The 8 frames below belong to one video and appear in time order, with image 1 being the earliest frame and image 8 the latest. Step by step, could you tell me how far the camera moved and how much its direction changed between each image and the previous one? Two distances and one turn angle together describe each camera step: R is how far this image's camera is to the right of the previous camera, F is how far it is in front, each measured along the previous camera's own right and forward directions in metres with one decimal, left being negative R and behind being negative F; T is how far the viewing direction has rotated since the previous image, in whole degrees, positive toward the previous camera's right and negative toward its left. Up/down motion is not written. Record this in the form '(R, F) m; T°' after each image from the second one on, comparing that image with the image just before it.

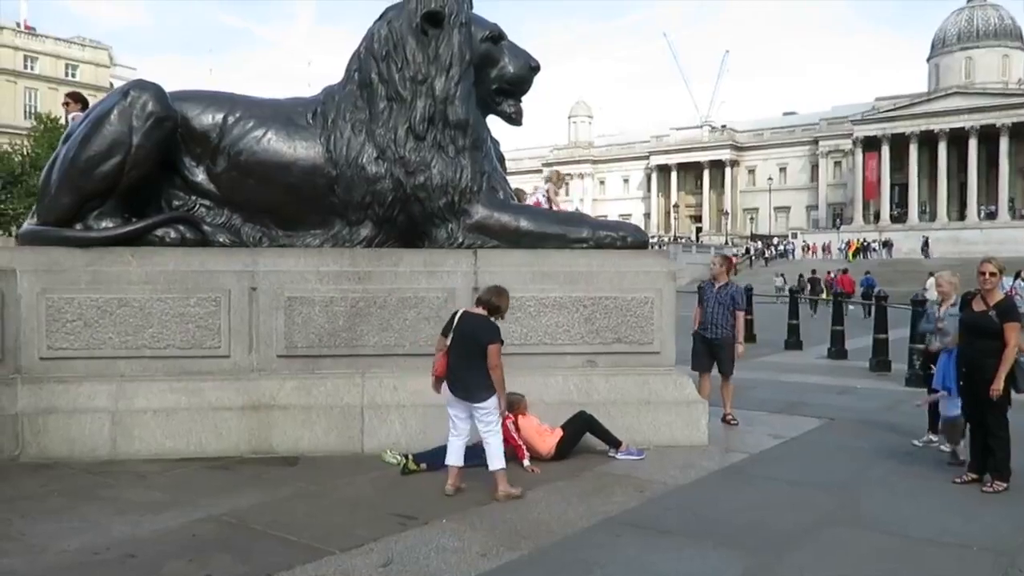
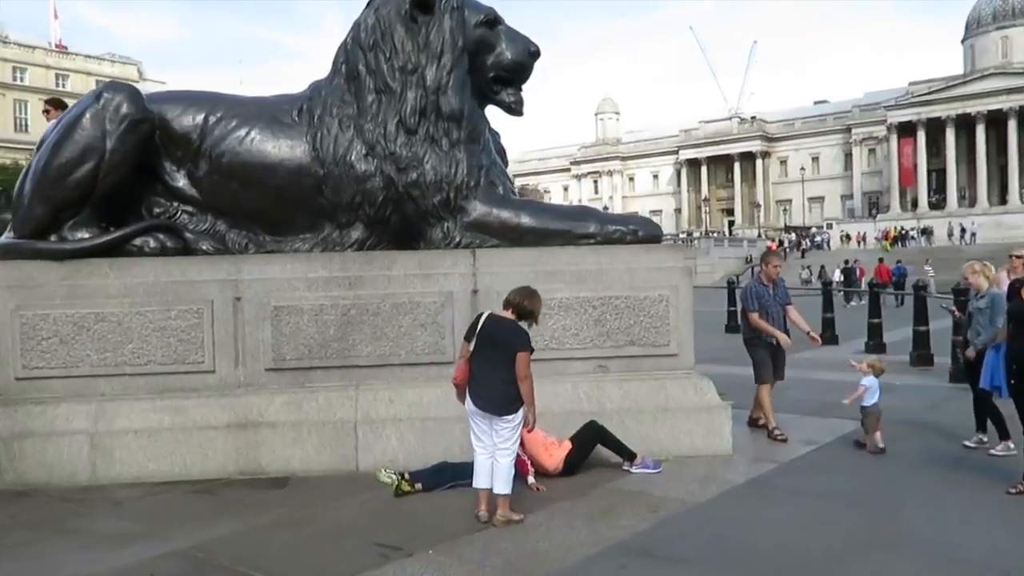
(+0.2, +0.4) m; -2°
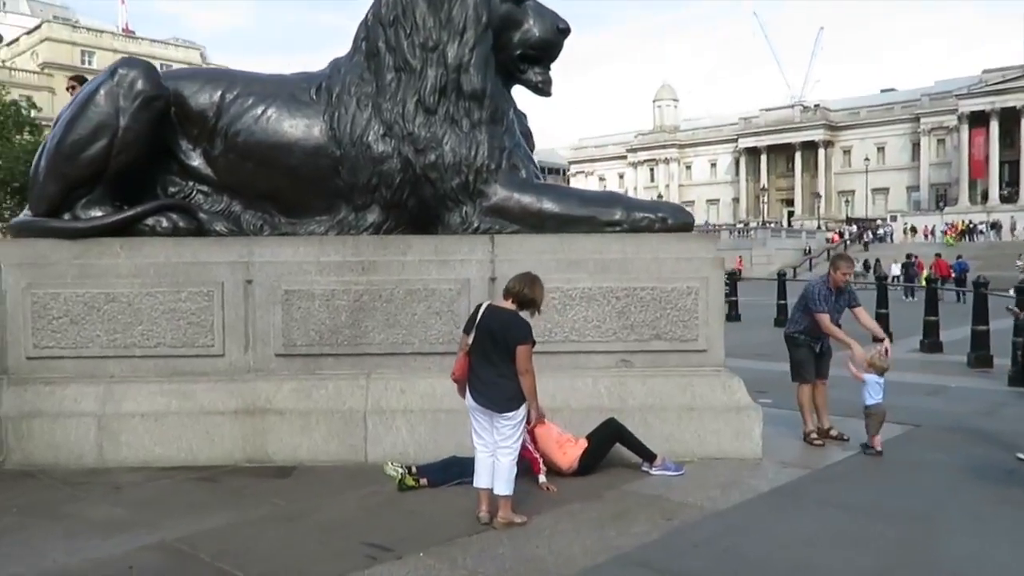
(+0.2, +0.3) m; -4°
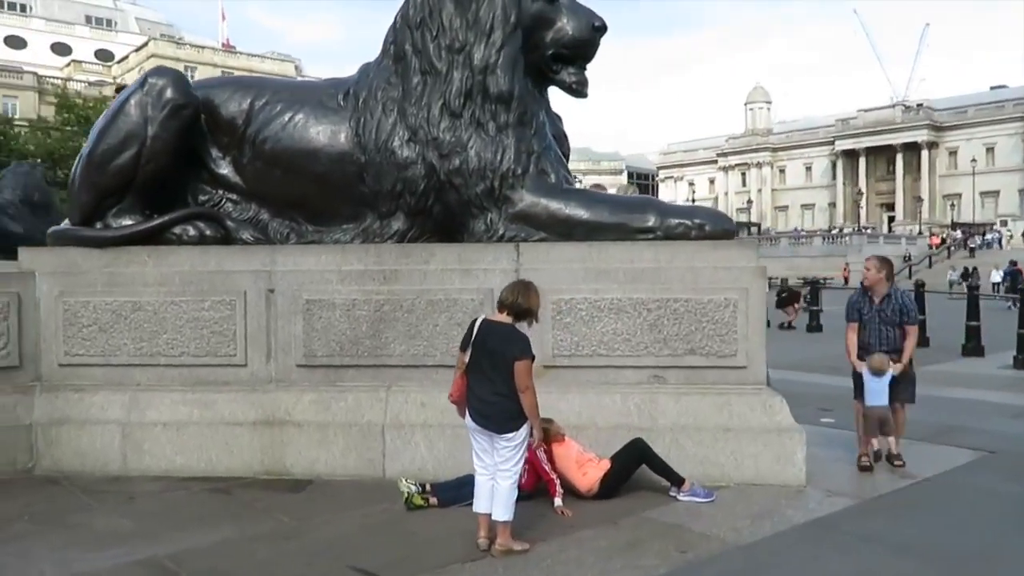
(+0.4, +0.3) m; -6°
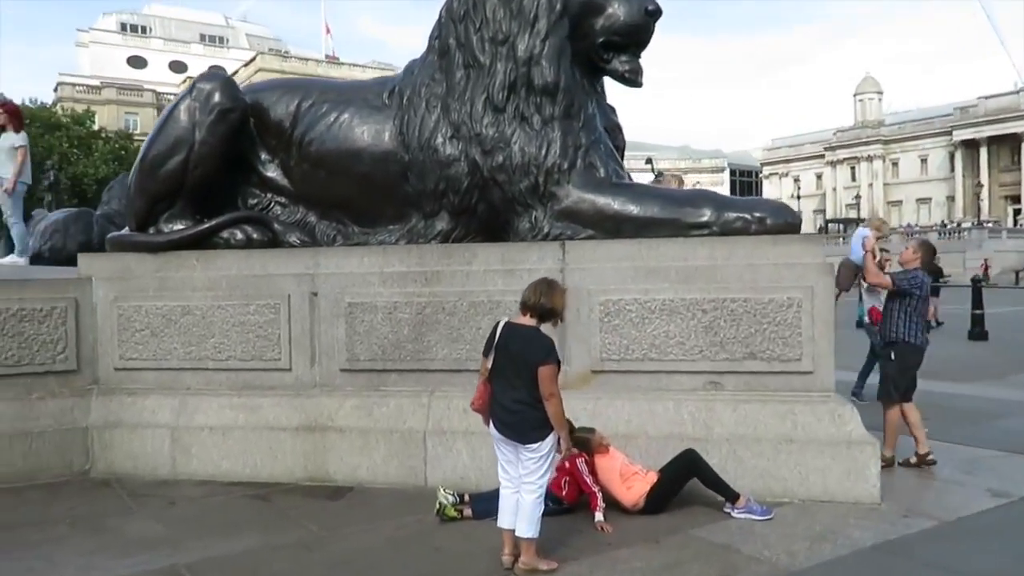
(+0.3, +0.3) m; -7°
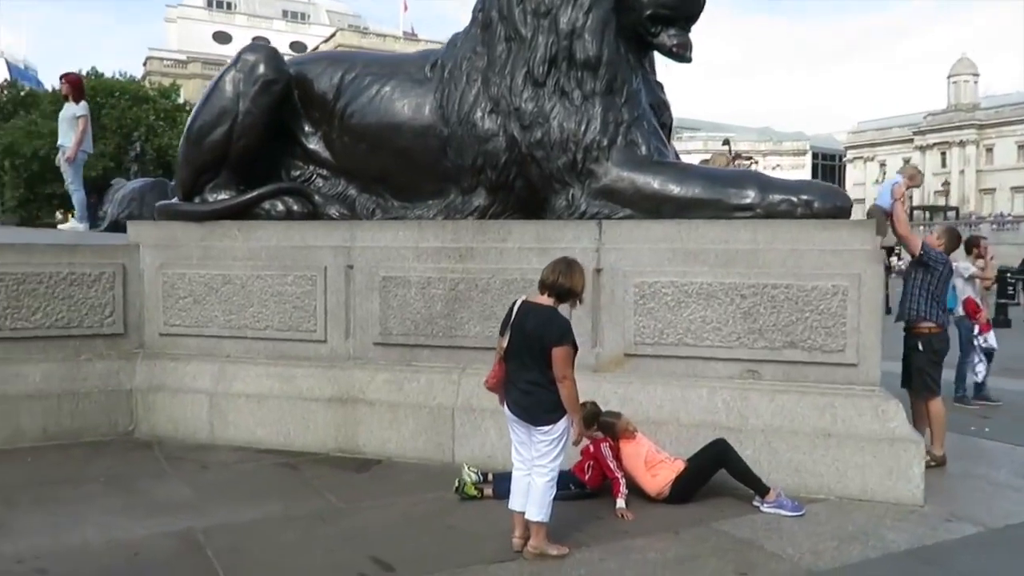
(+0.2, +0.1) m; -5°
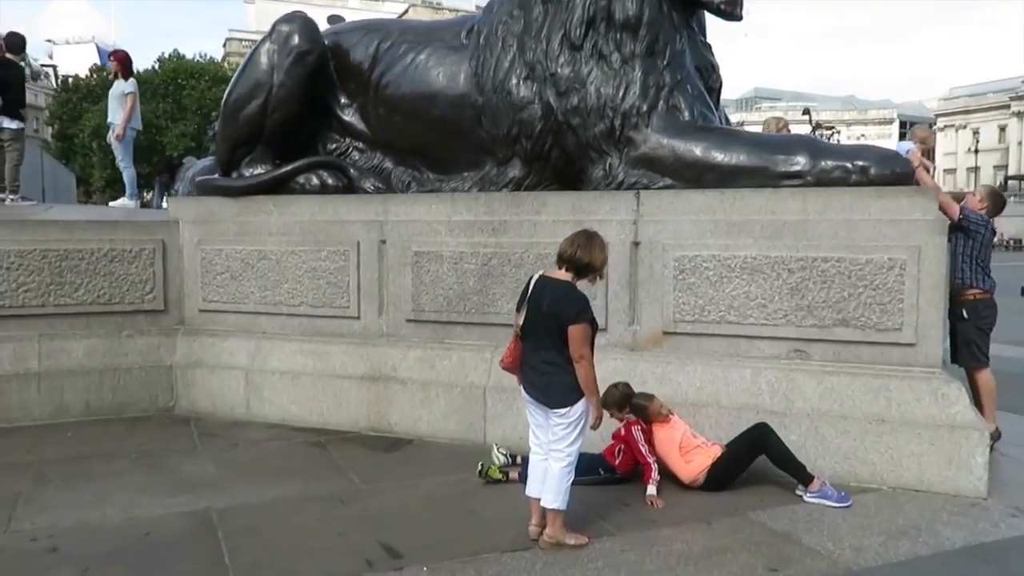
(+0.2, +0.2) m; -5°
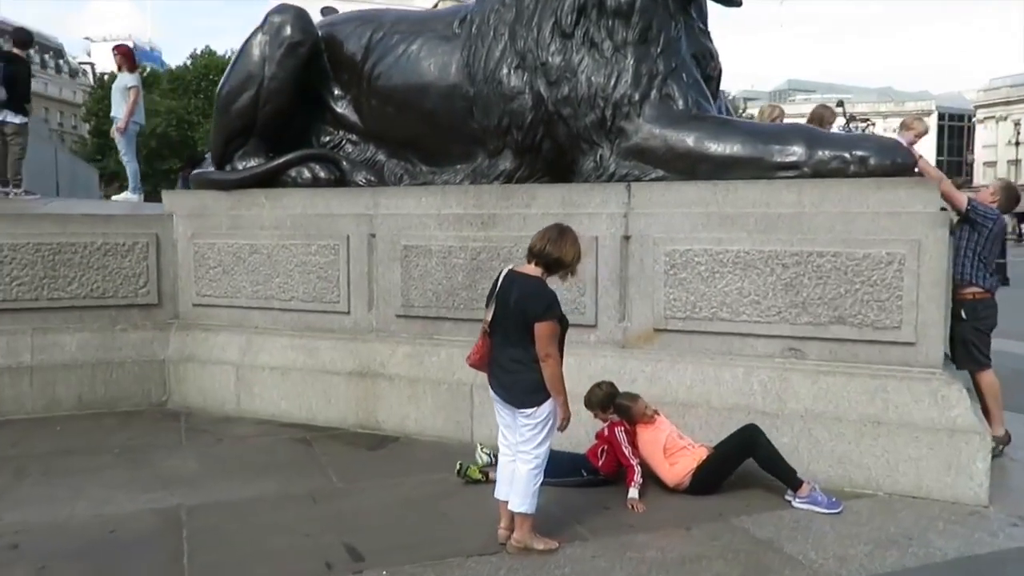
(+0.2, +0.1) m; -2°
